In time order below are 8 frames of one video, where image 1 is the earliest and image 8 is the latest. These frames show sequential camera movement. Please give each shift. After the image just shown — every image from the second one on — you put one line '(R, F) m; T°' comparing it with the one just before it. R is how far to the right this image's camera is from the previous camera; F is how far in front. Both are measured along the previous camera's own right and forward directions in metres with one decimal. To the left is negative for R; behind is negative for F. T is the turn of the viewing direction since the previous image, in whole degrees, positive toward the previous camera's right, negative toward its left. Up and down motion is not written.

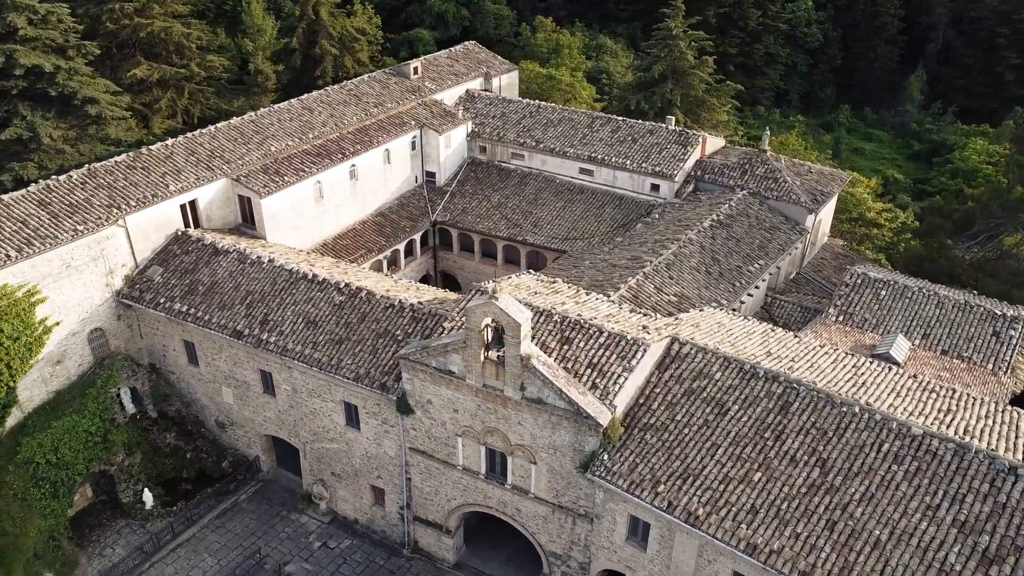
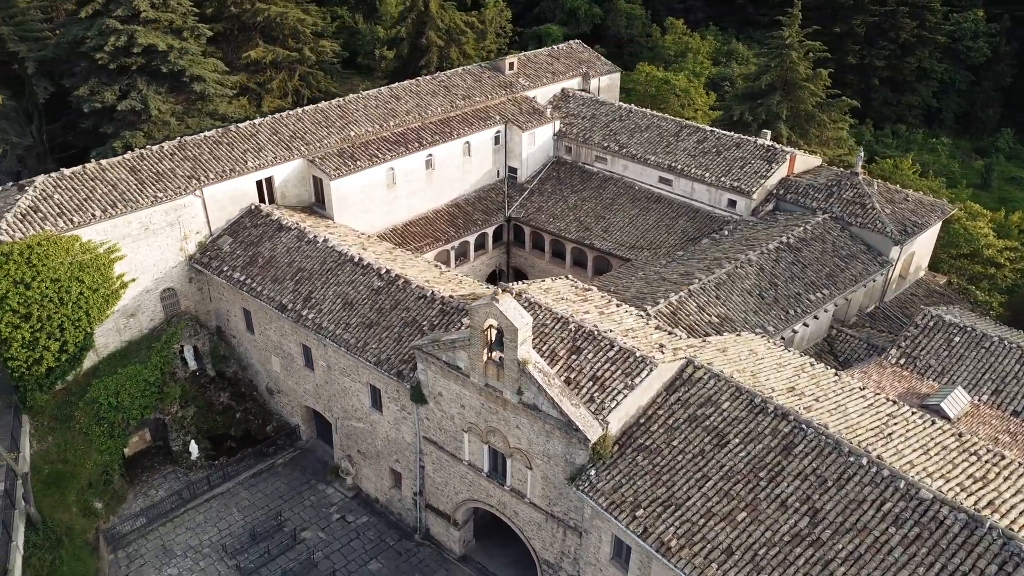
(+2.8, +0.3) m; -10°
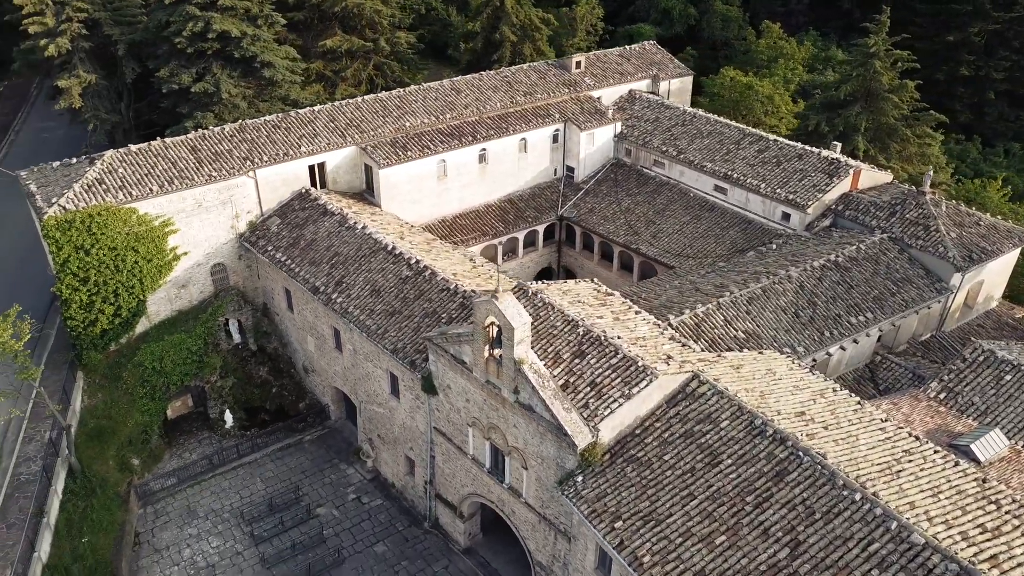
(+2.0, +0.1) m; -7°
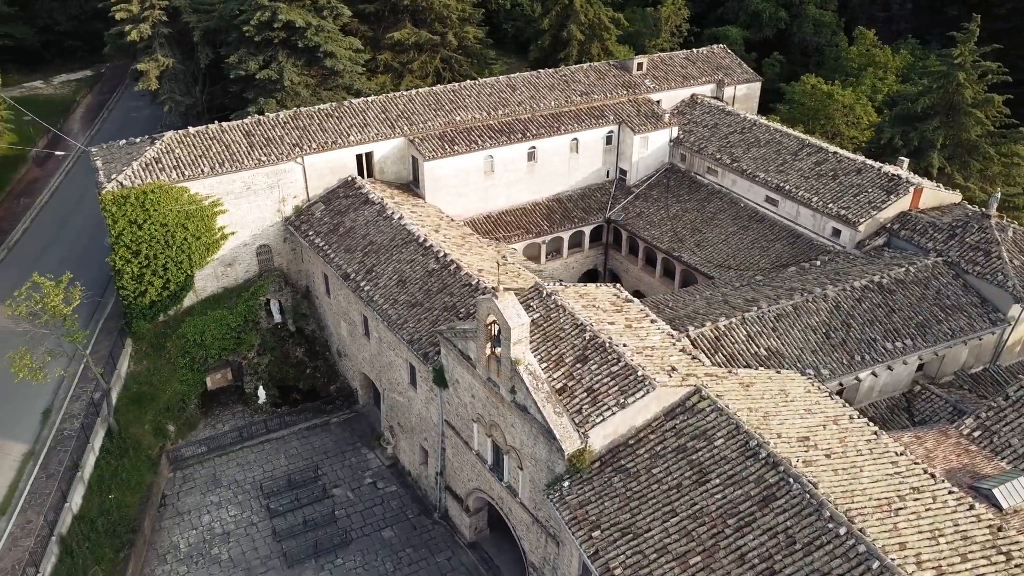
(+1.8, +0.1) m; -6°
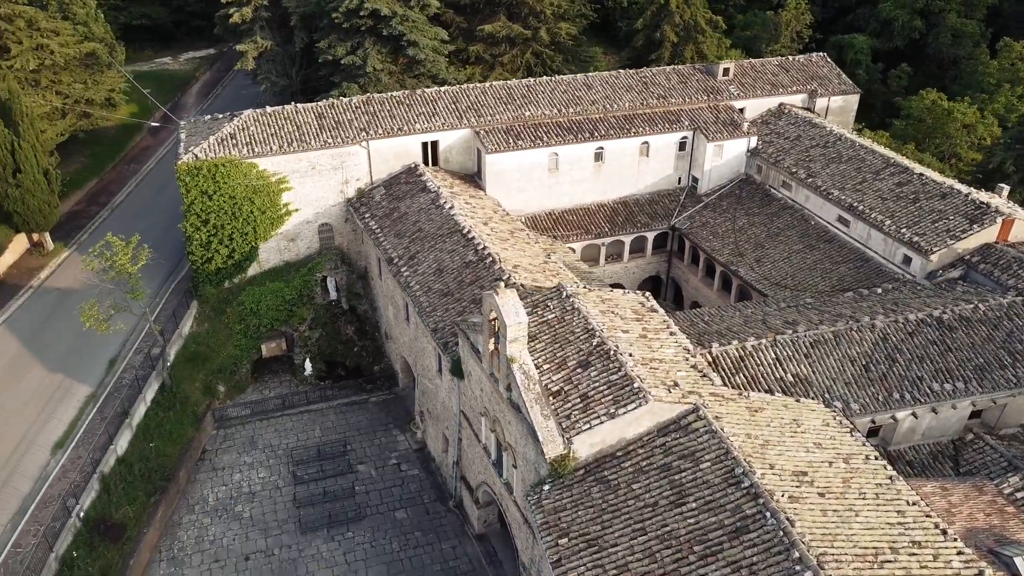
(+2.5, +0.3) m; -9°
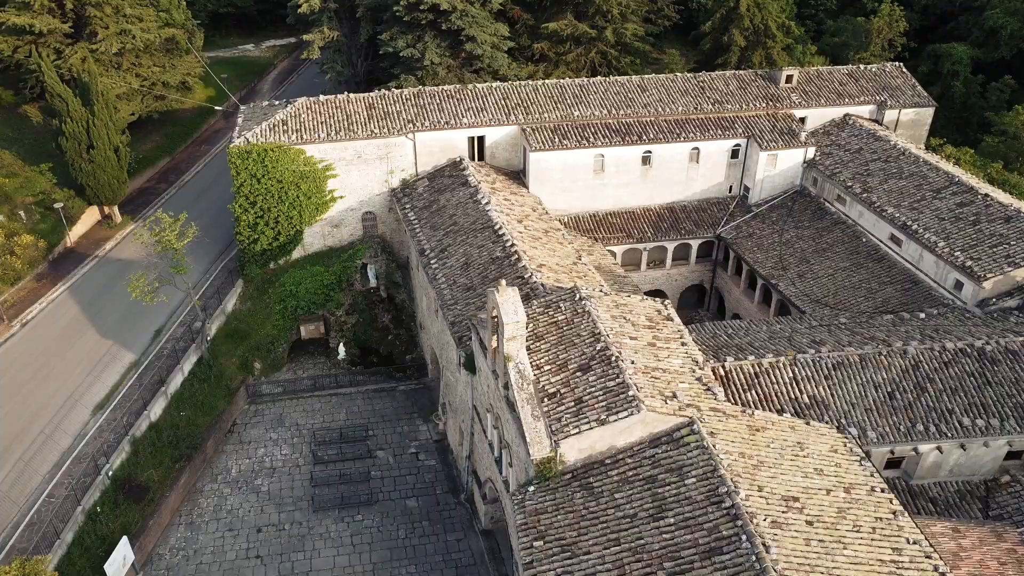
(+1.7, +0.2) m; -6°
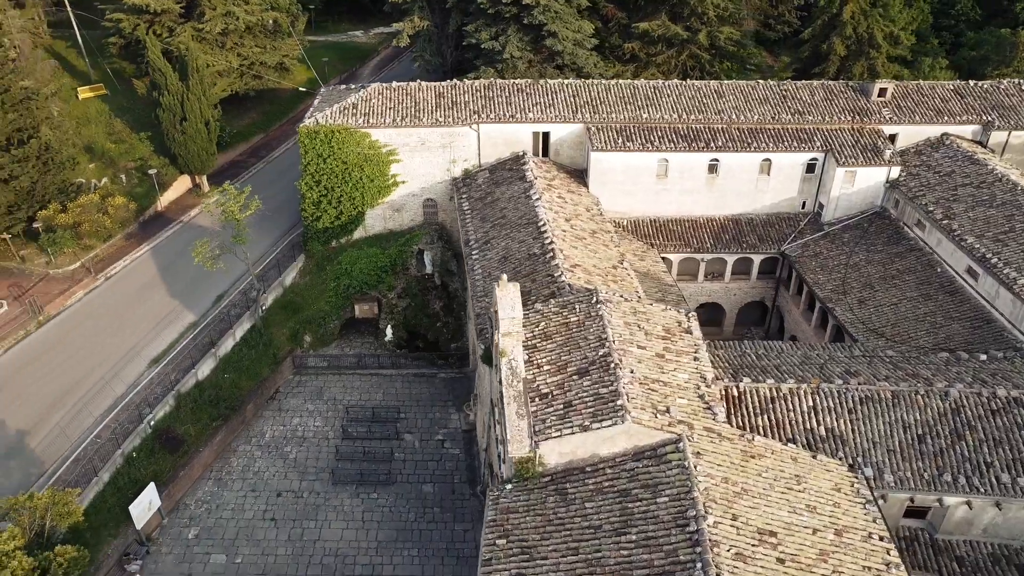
(+2.4, +0.4) m; -9°
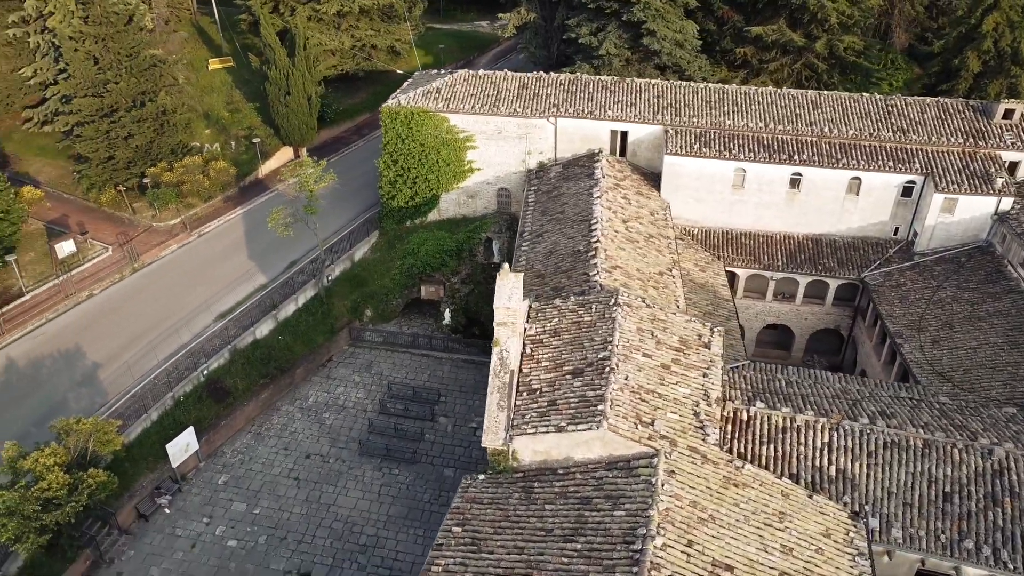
(+2.8, +0.6) m; -10°
